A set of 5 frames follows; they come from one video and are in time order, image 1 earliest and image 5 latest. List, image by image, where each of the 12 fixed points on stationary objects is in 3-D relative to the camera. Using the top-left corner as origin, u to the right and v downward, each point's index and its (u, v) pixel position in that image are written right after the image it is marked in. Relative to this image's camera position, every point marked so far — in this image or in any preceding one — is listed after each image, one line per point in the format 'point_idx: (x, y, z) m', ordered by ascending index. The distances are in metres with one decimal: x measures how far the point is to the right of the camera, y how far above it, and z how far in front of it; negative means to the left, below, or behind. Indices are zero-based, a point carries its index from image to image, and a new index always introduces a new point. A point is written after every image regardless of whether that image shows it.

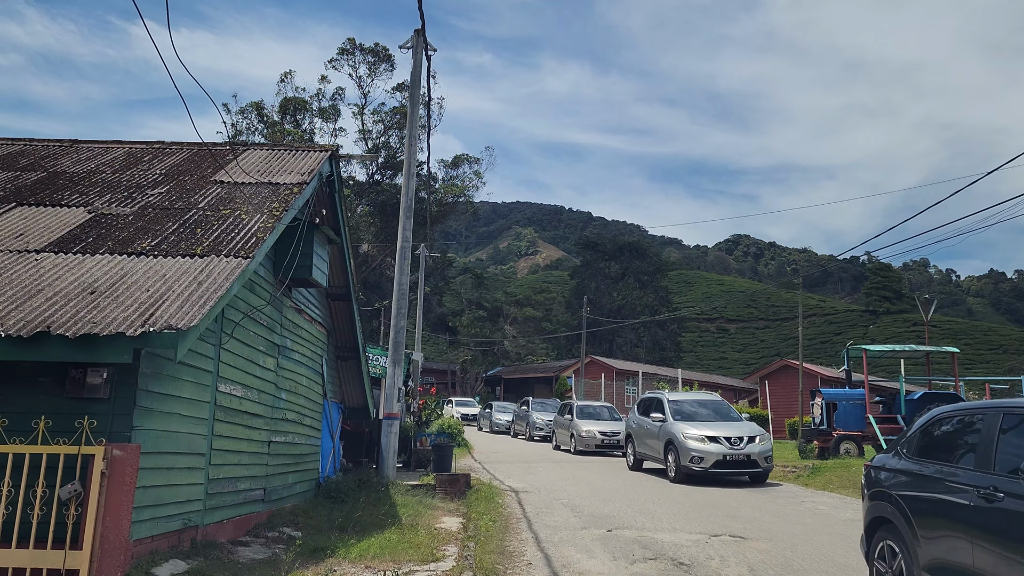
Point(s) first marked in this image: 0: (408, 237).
0: (-1.8, +0.9, +14.0) m
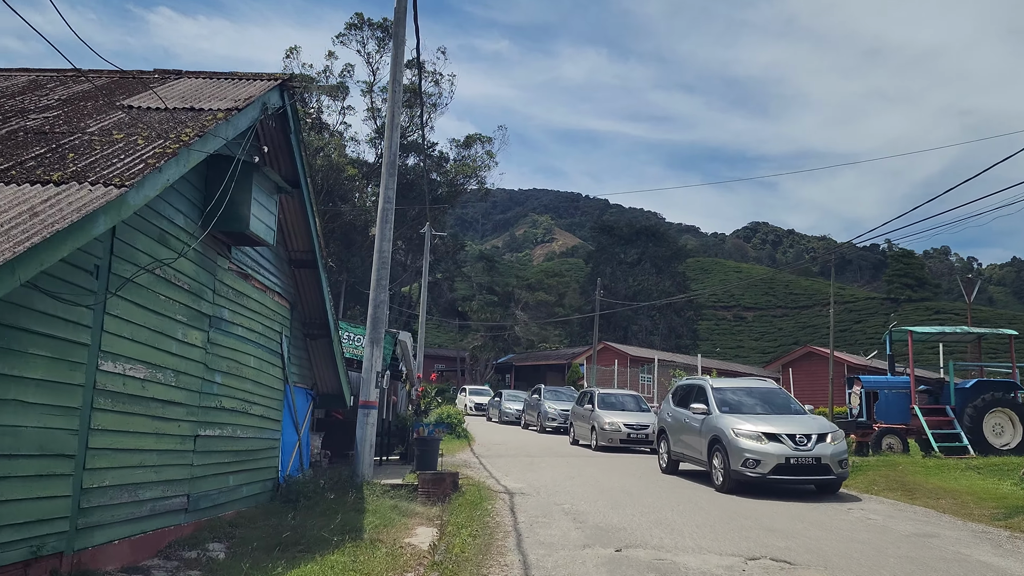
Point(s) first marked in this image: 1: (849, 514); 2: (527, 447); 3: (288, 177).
0: (-1.9, +1.4, +12.2) m
1: (+4.0, -2.7, +9.5) m
2: (+0.4, -3.9, +19.5) m
3: (-2.7, +1.3, +9.5) m
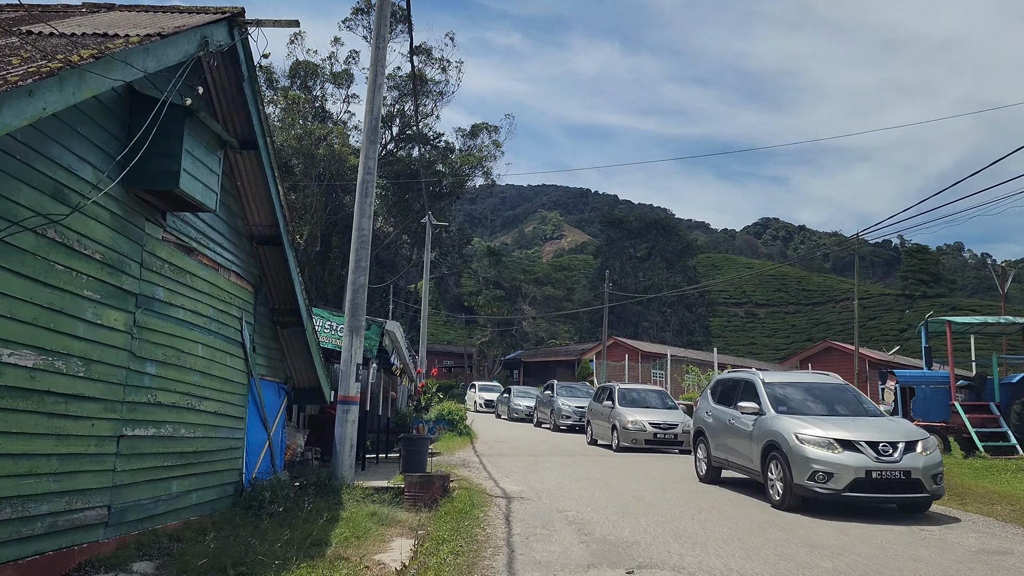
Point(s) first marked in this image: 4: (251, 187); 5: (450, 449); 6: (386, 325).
0: (-1.9, +1.6, +10.9) m
1: (+3.9, -2.4, +8.1) m
2: (+0.4, -3.6, +18.2) m
3: (-2.8, +1.5, +8.2) m
4: (-2.8, +1.1, +8.6) m
5: (-1.3, -3.5, +17.2) m
6: (-2.1, -0.6, +13.1) m
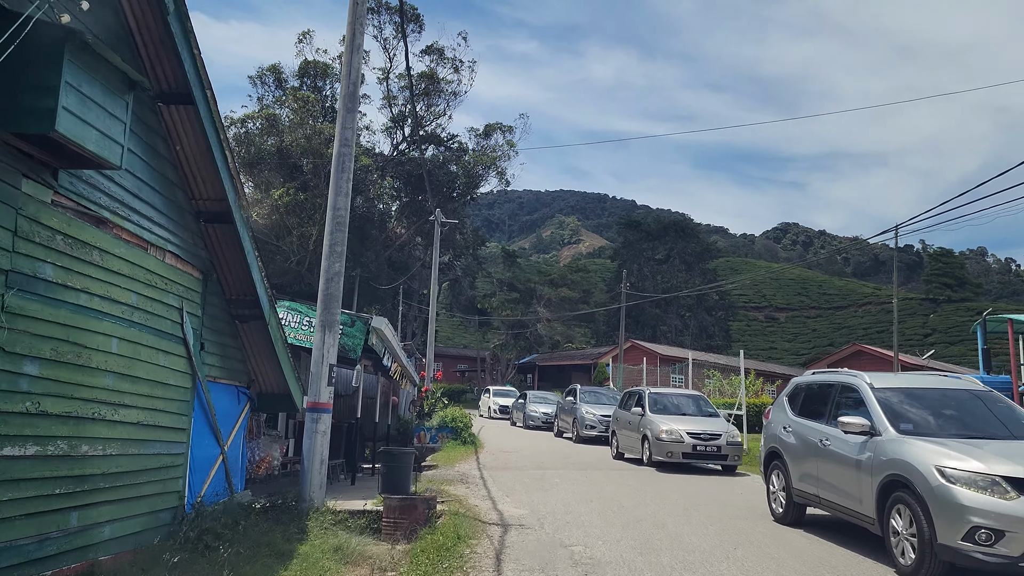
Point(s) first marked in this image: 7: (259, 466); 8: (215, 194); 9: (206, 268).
0: (-1.9, +1.7, +9.4) m
1: (+3.8, -2.3, +6.5) m
2: (+0.6, -3.5, +16.7) m
3: (-2.8, +1.7, +6.7) m
4: (-2.9, +1.2, +7.1) m
5: (-1.2, -3.4, +15.6) m
6: (-2.0, -0.5, +11.6) m
7: (-3.6, -2.6, +11.6) m
8: (-2.8, +0.9, +7.4) m
9: (-3.0, +0.2, +8.0) m
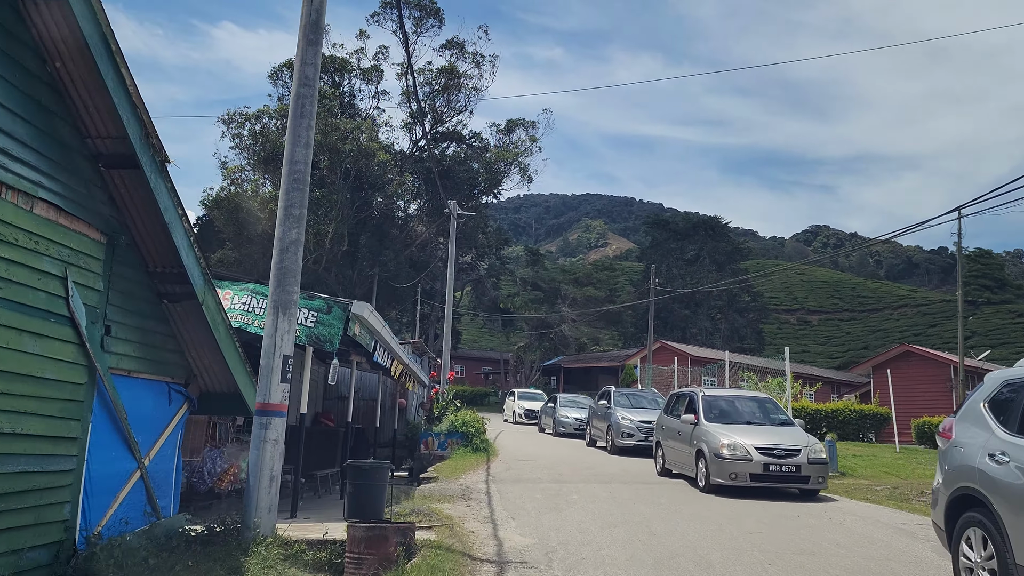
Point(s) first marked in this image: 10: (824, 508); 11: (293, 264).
0: (-1.9, +2.0, +7.6) m
1: (+3.8, -2.0, +4.5) m
2: (+0.9, -3.3, +14.7) m
3: (-2.9, +1.9, +4.9) m
4: (-2.9, +1.5, +5.3) m
5: (-1.0, -3.2, +13.8) m
6: (-1.9, -0.2, +9.7) m
7: (-3.5, -2.3, +9.8) m
8: (-2.8, +1.1, +5.6) m
9: (-3.1, +0.4, +6.2) m
10: (+4.0, -2.8, +10.2) m
11: (-2.0, +0.2, +7.3) m
